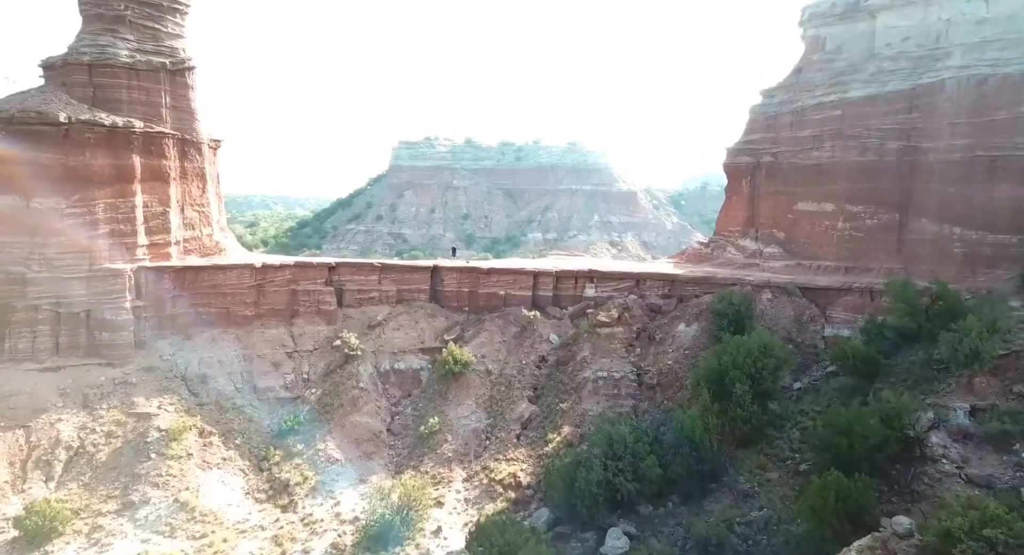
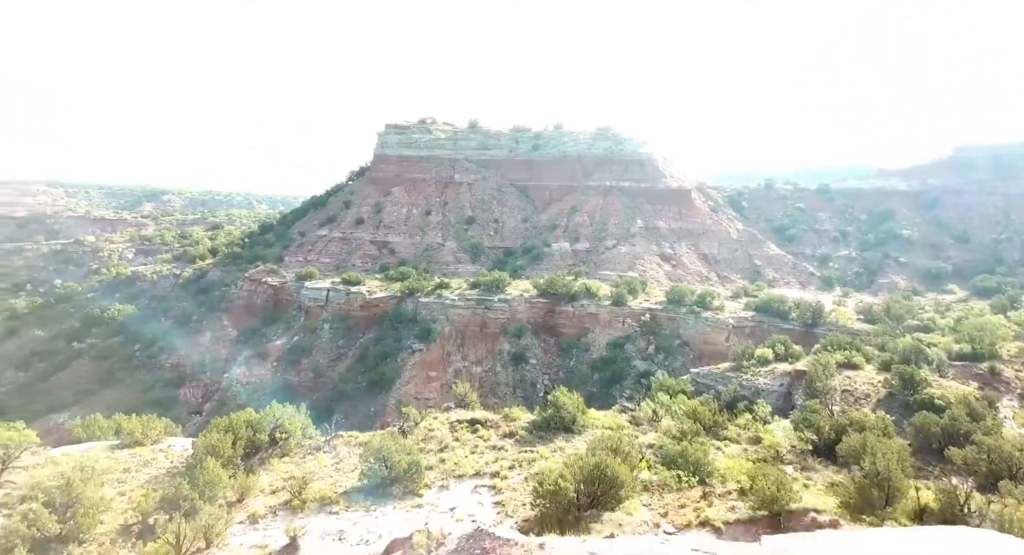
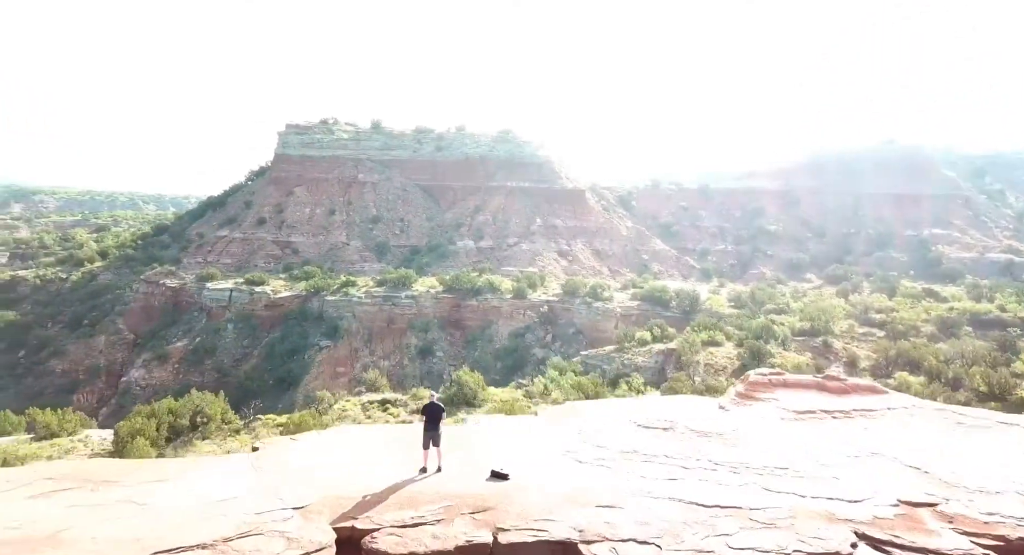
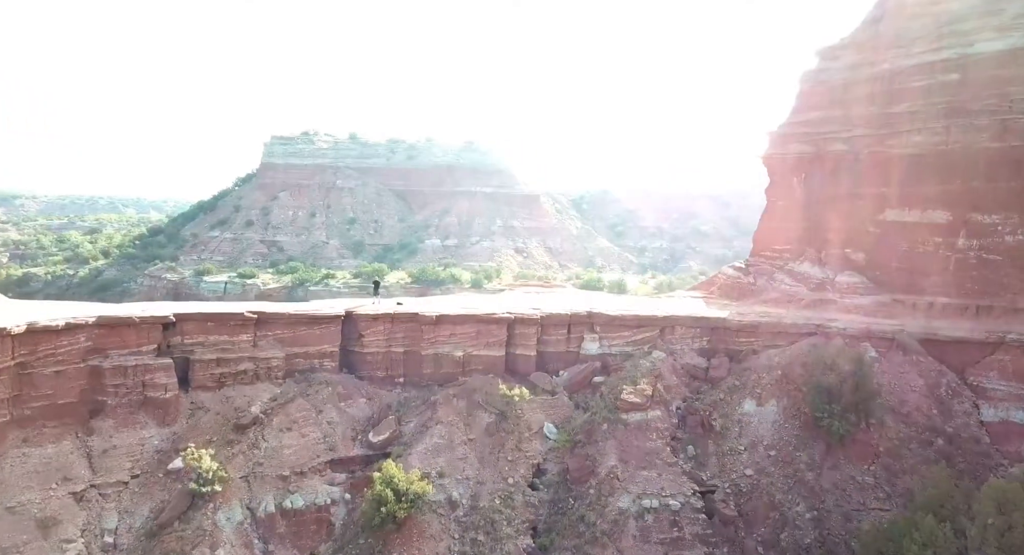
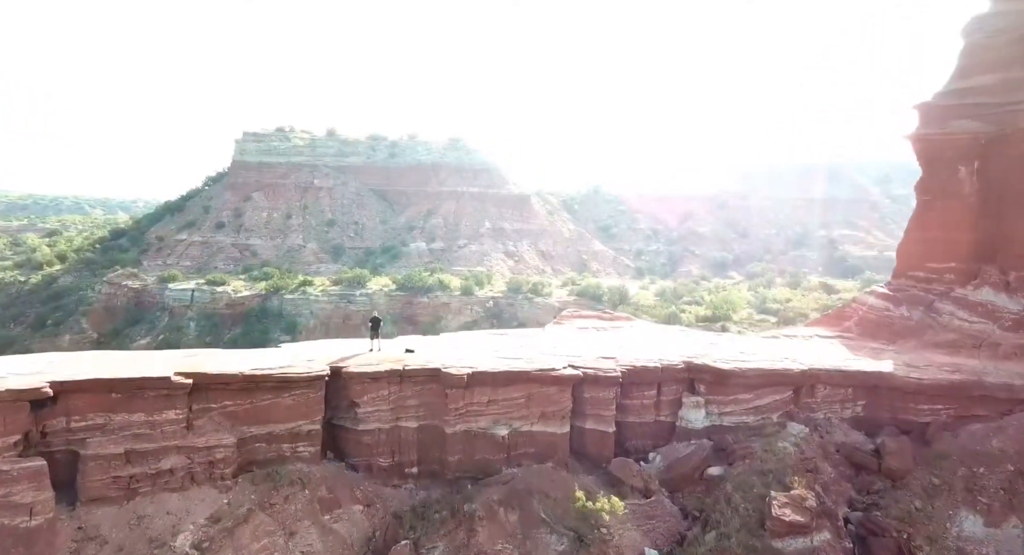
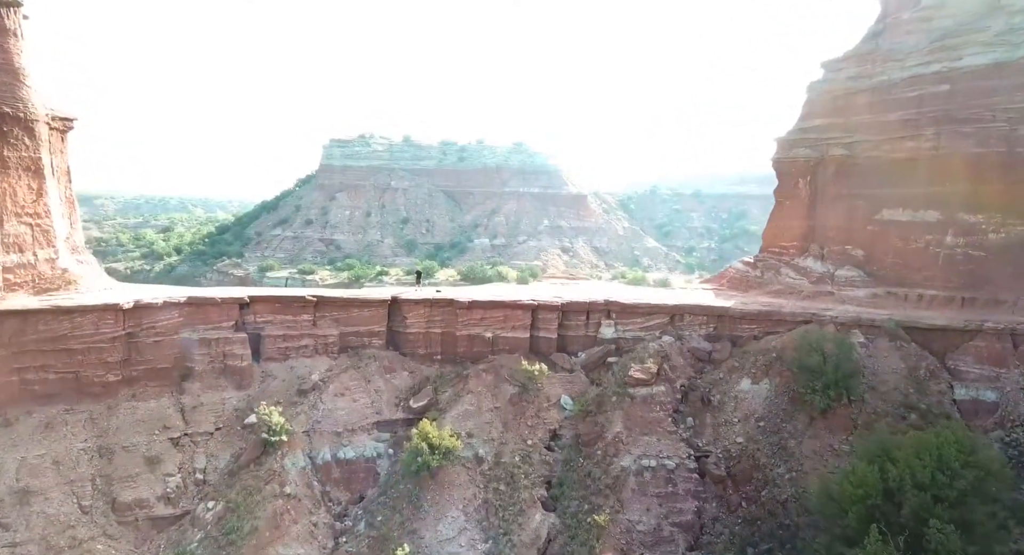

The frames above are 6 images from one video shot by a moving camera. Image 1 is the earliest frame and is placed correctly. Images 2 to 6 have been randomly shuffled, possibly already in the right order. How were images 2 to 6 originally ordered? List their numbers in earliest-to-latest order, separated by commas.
6, 4, 5, 3, 2
